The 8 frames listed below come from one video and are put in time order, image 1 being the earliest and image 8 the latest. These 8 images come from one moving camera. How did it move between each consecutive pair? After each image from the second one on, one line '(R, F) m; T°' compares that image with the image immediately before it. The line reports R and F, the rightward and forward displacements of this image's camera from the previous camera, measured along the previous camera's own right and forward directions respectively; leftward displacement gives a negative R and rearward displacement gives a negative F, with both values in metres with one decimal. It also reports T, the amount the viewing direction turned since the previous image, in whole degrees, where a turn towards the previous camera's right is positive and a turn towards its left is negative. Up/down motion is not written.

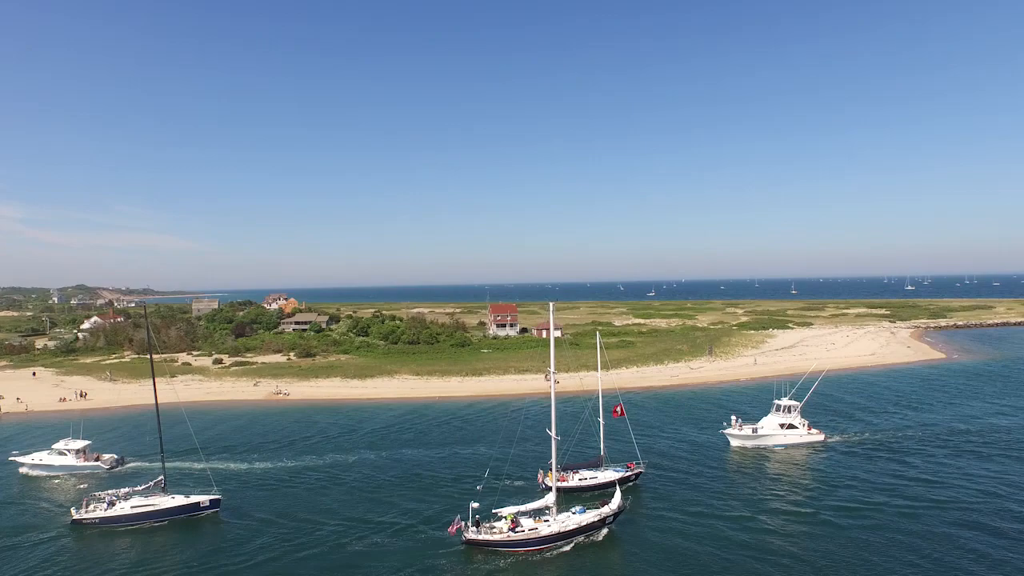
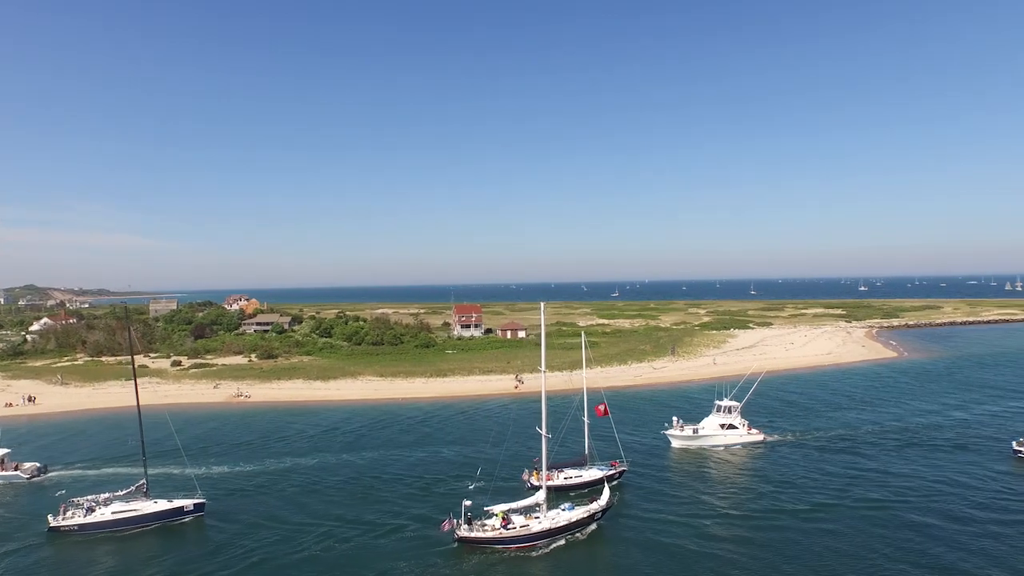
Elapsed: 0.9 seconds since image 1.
(-0.8, -0.3) m; +3°
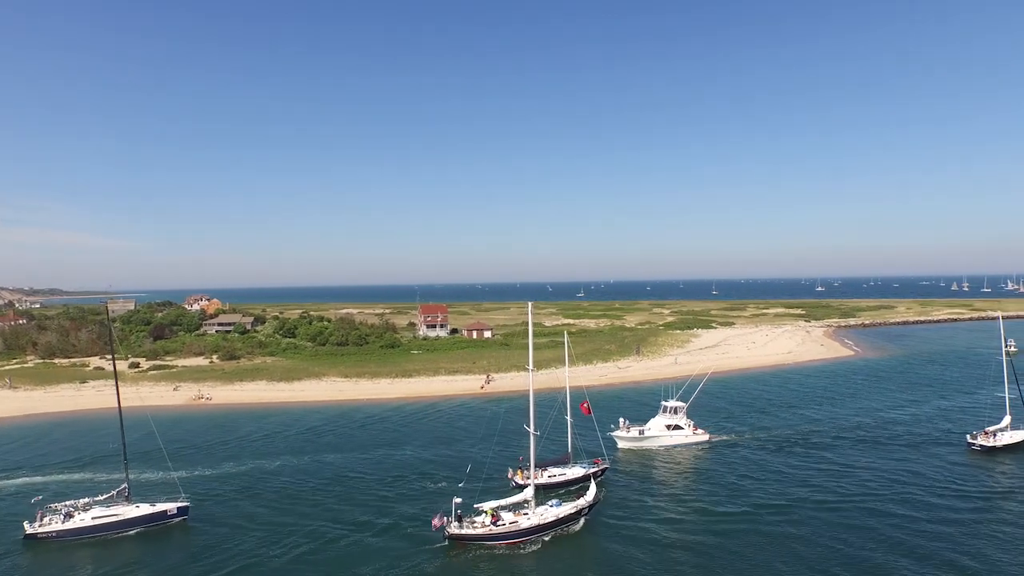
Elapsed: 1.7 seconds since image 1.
(-0.7, -0.3) m; +3°
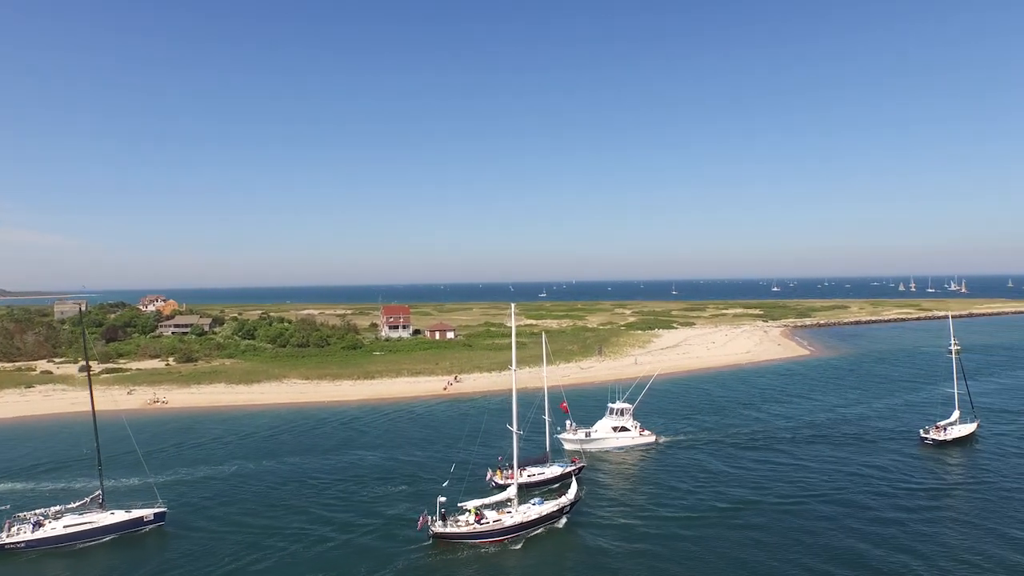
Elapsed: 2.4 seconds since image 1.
(-0.6, -0.3) m; +3°
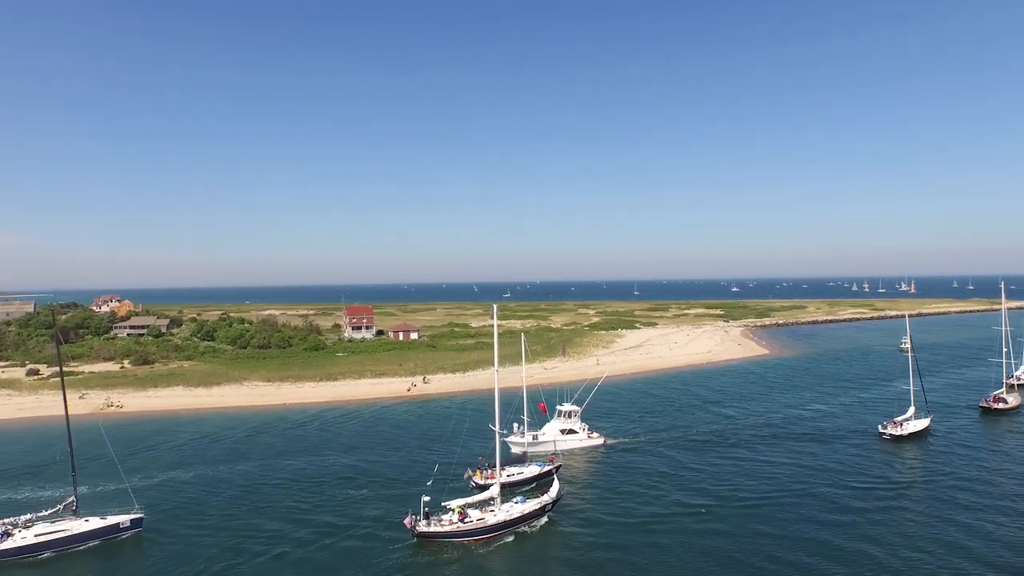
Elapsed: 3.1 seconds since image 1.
(-0.5, -0.3) m; +3°
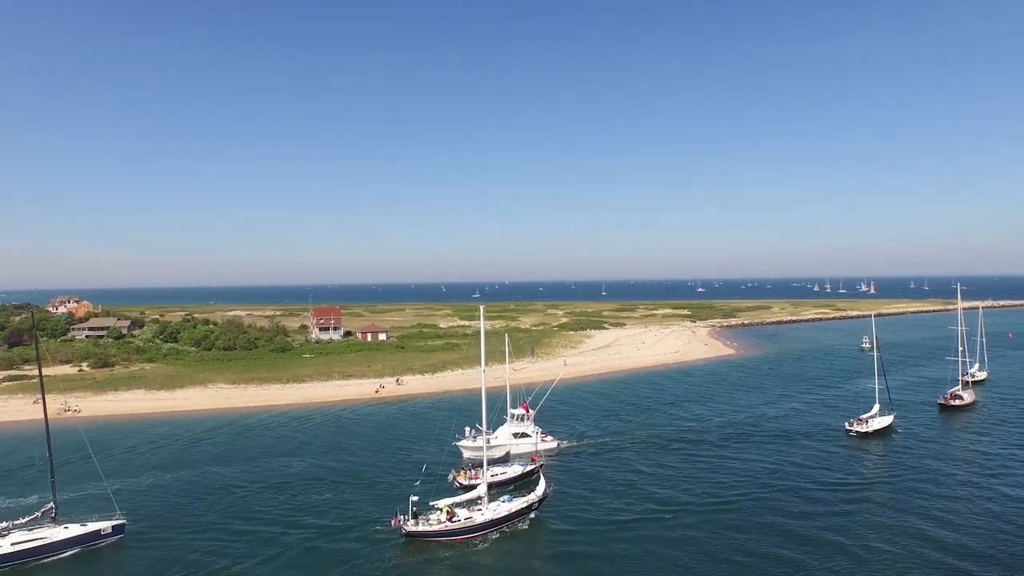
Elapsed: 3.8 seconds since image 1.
(-0.5, -0.3) m; +3°
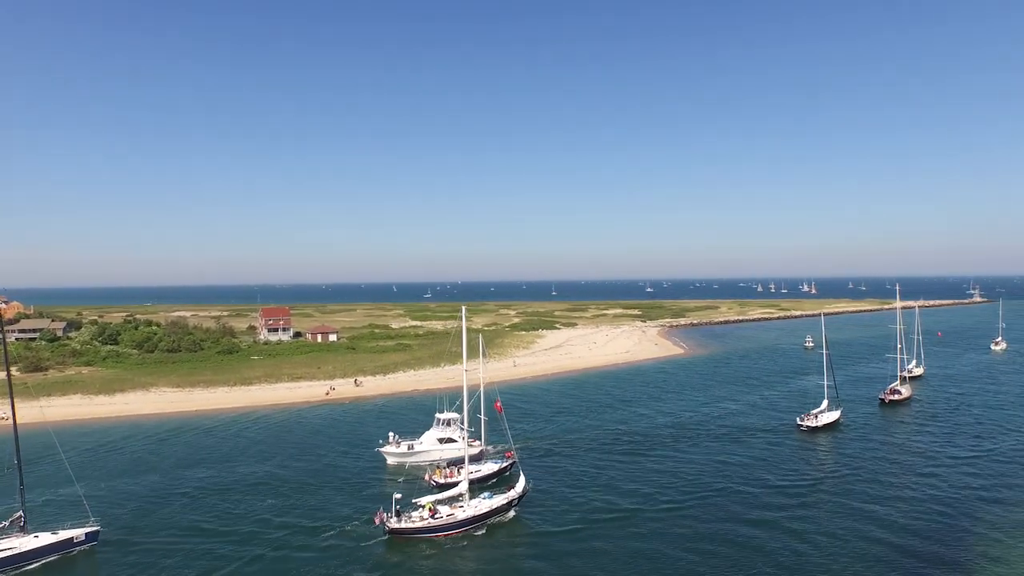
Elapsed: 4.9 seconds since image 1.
(-0.9, -0.6) m; +4°
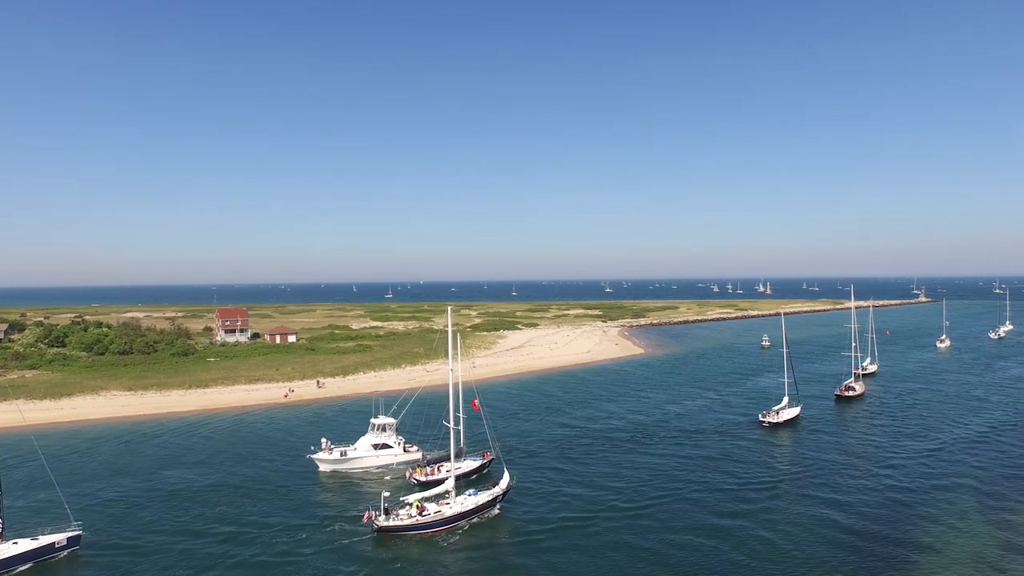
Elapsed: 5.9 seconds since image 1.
(-0.7, -0.6) m; +3°
